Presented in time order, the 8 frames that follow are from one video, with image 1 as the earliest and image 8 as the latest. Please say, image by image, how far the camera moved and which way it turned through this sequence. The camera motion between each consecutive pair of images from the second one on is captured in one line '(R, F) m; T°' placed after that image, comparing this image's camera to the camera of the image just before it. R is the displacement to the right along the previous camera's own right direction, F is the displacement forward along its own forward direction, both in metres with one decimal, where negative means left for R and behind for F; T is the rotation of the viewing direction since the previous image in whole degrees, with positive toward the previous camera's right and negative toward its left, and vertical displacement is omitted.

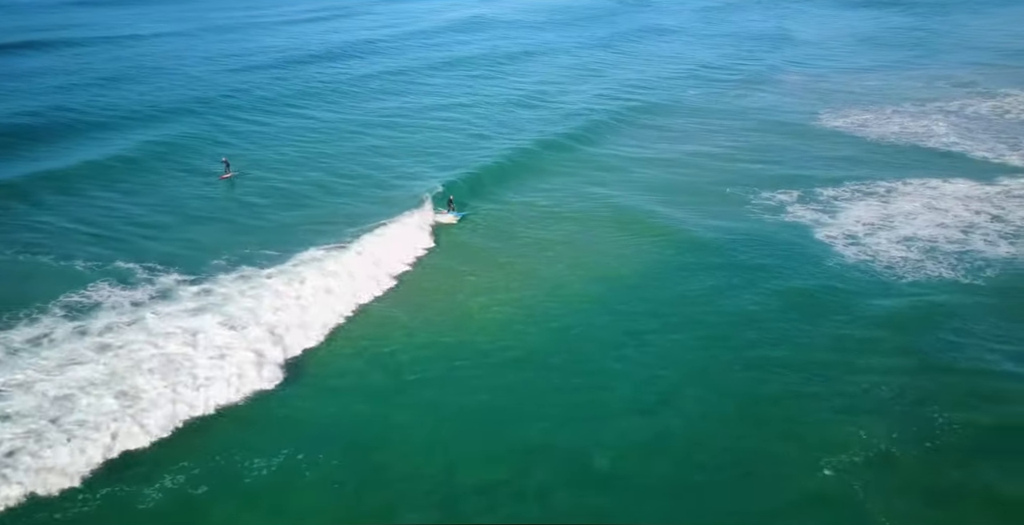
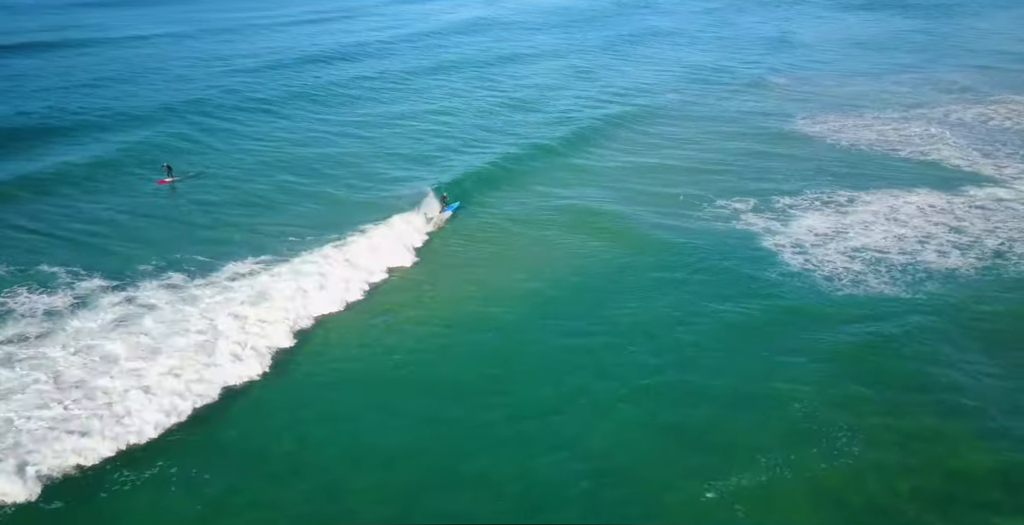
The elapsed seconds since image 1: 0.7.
(+2.9, +0.2) m; -2°
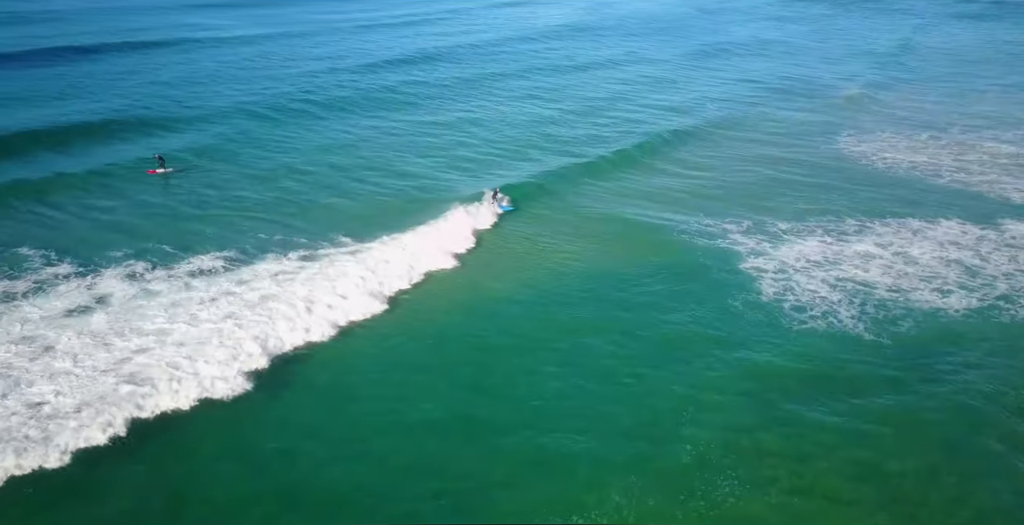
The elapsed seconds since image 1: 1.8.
(+5.4, +0.7) m; -9°
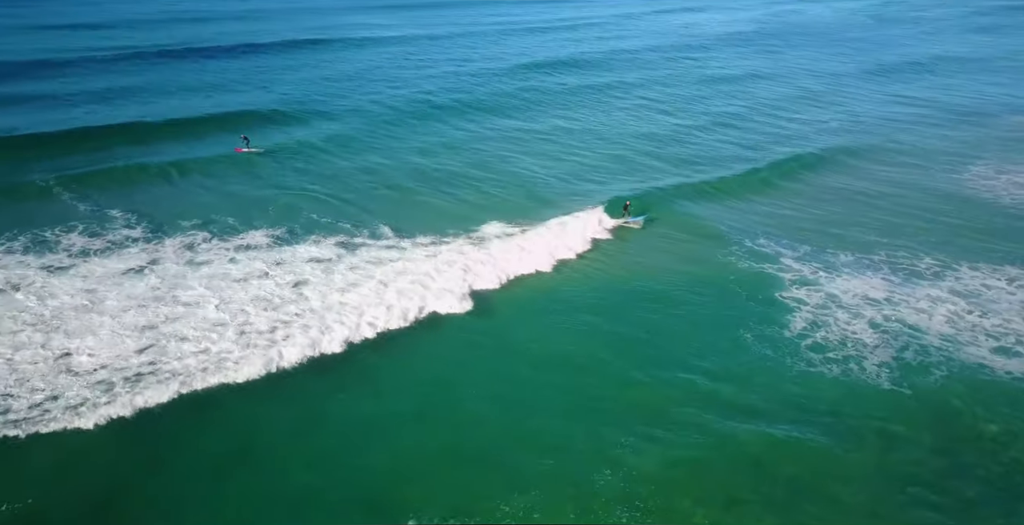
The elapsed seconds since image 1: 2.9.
(+5.5, +0.7) m; -14°
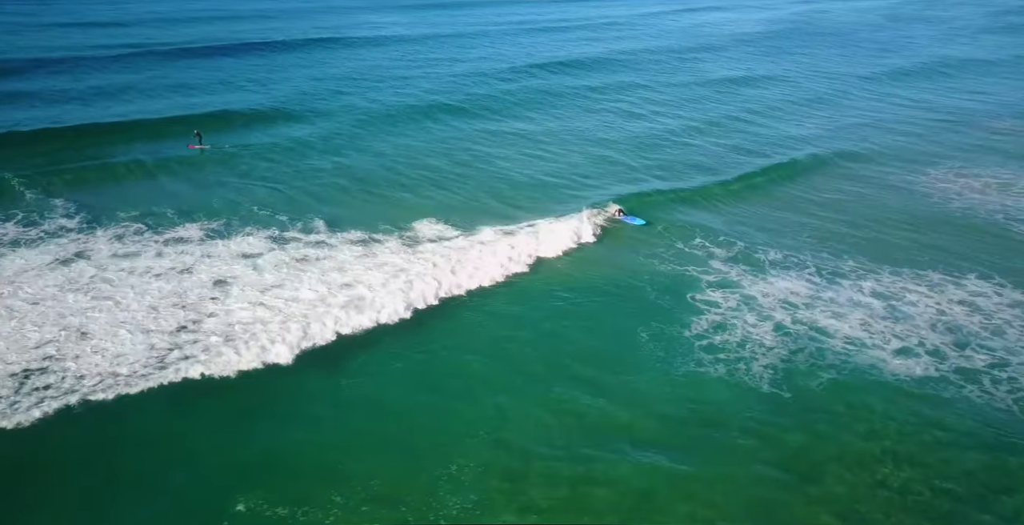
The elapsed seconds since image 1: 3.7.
(+3.8, -0.3) m; -3°
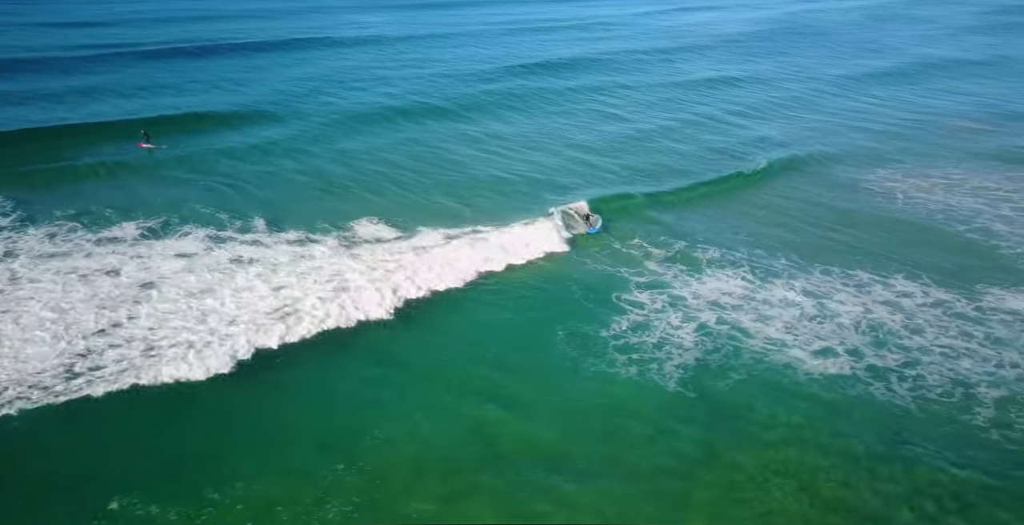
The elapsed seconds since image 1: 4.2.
(+2.4, 0.0) m; 0°
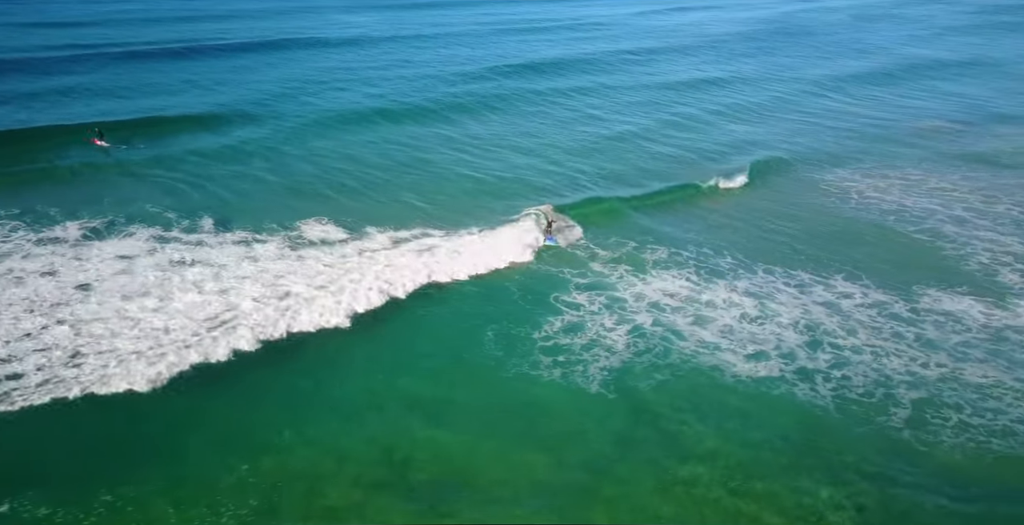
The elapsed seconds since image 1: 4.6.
(+2.0, +0.1) m; 0°
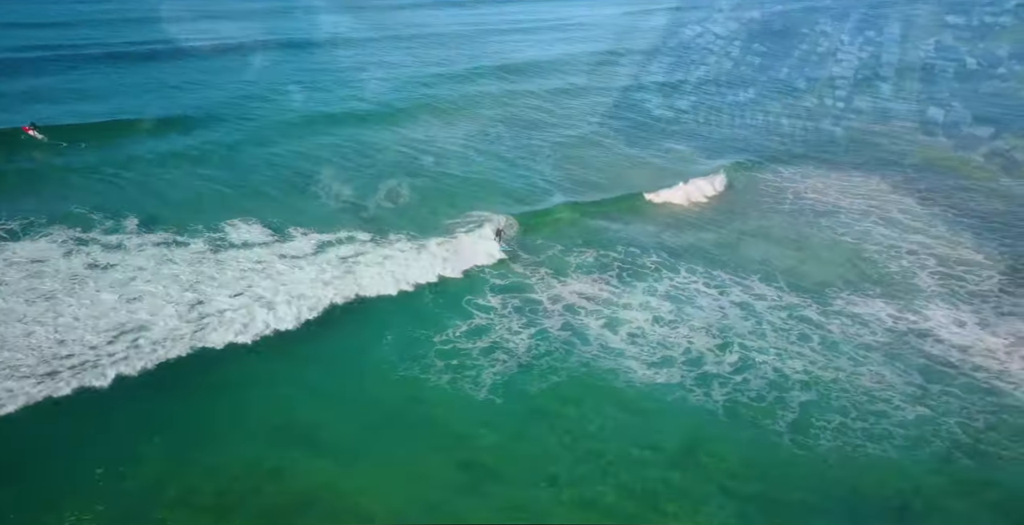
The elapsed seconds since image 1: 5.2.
(+2.7, +0.3) m; 0°
